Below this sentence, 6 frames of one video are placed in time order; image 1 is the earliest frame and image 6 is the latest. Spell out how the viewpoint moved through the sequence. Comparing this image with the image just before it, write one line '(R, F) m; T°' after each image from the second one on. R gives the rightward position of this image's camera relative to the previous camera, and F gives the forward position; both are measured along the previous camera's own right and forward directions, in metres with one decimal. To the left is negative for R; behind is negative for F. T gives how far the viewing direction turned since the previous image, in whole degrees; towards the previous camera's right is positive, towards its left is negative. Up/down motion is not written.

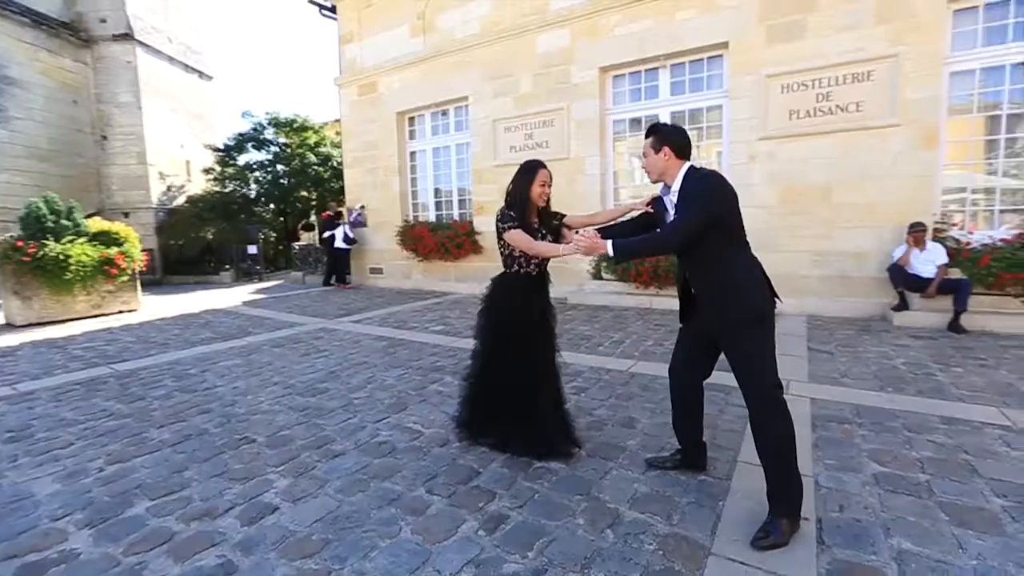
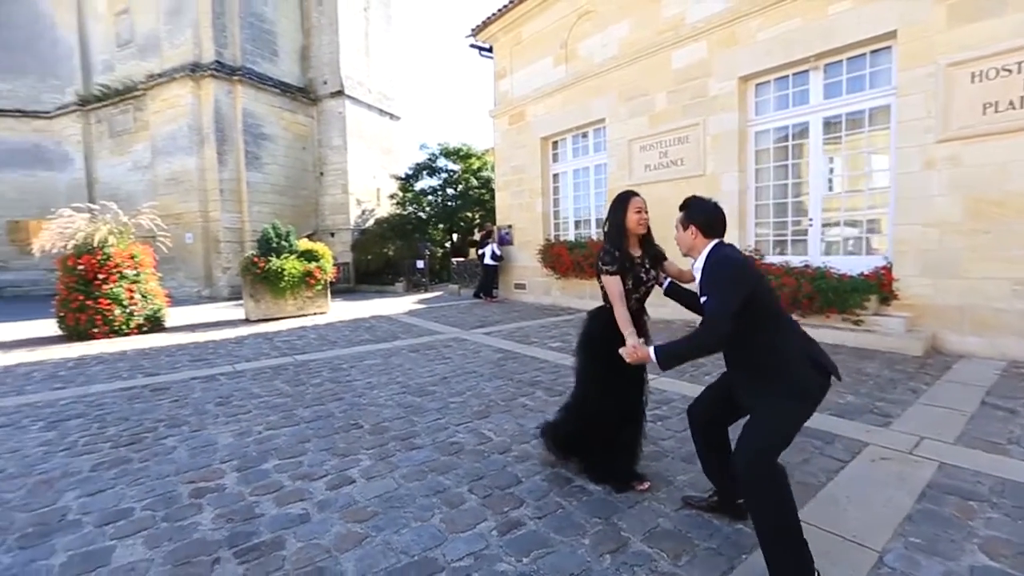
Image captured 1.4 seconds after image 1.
(+0.7, -0.1) m; -20°
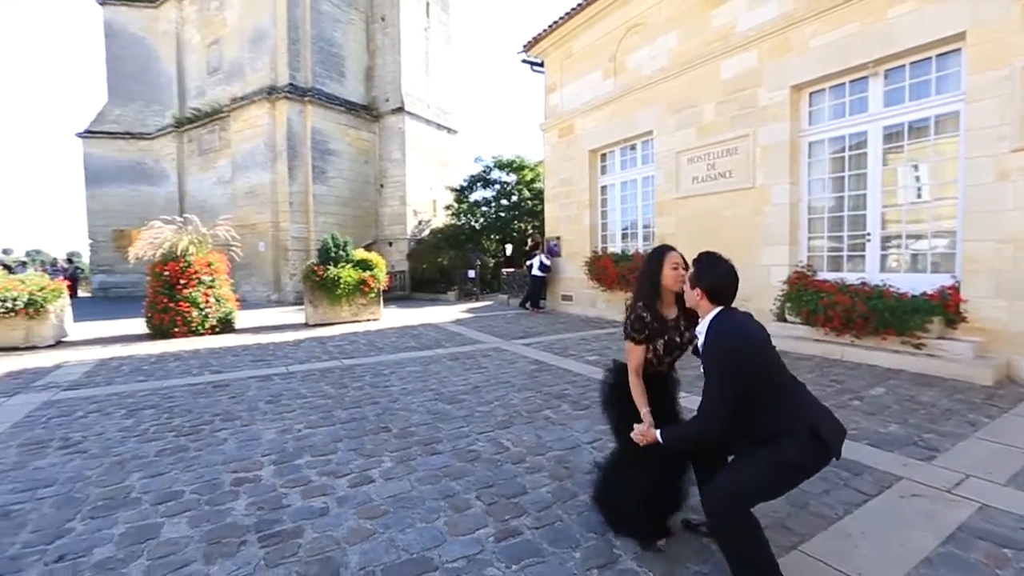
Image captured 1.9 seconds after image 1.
(+0.3, -0.1) m; -7°
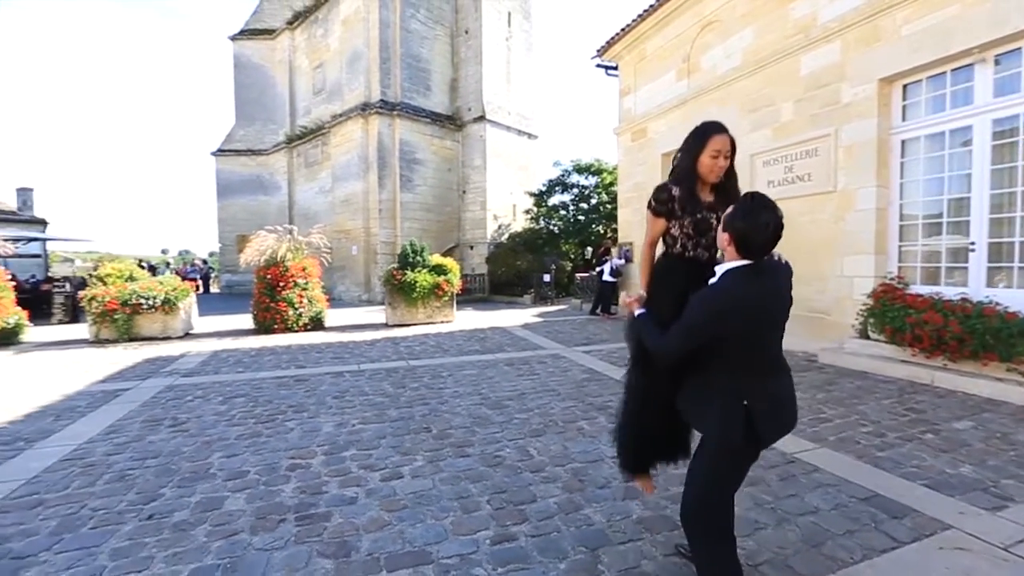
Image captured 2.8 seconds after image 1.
(+0.5, -0.1) m; -10°
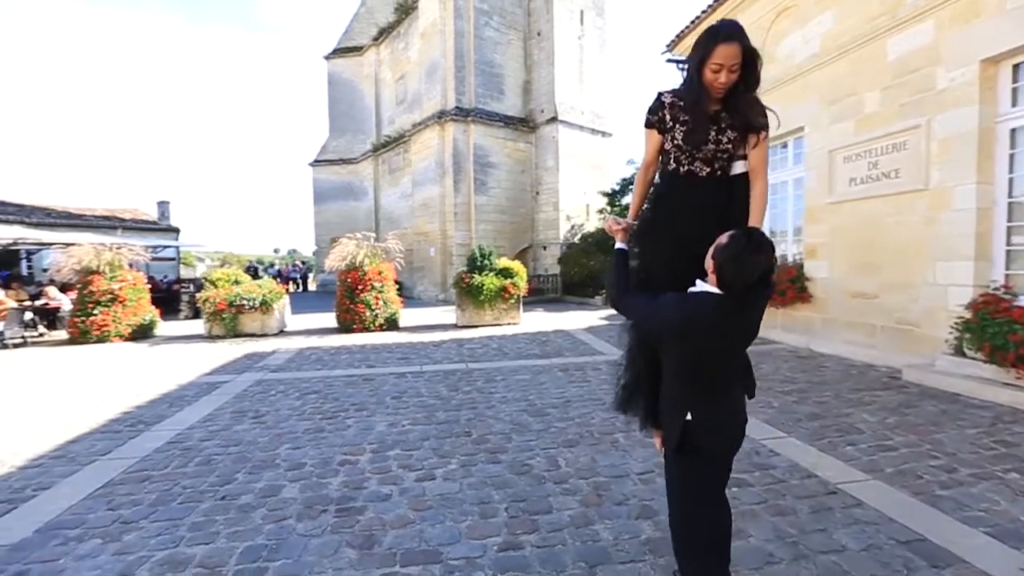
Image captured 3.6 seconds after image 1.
(+0.4, -0.1) m; -10°
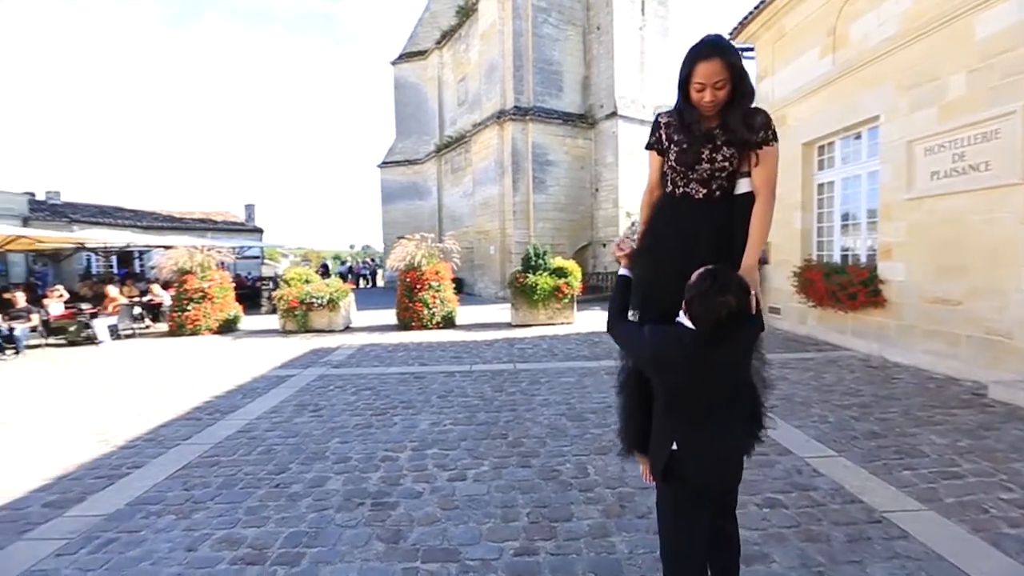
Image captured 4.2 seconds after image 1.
(+0.3, -0.1) m; -8°
